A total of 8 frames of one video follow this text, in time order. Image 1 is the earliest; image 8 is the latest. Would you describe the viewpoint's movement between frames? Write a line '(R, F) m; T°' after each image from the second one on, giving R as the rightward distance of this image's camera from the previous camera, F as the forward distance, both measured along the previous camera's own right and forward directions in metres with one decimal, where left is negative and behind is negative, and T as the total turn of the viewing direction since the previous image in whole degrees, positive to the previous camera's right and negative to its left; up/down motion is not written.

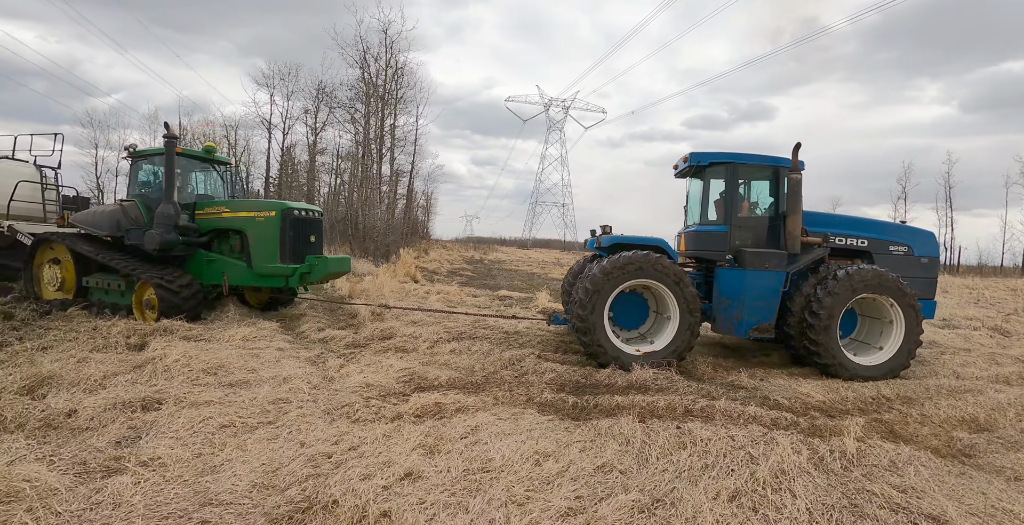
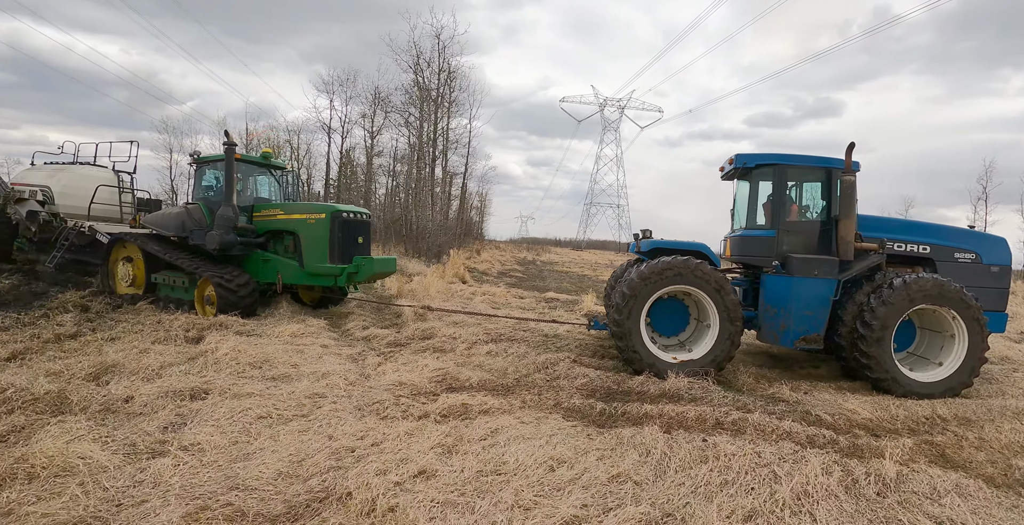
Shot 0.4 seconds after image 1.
(+0.2, 0.0) m; -6°
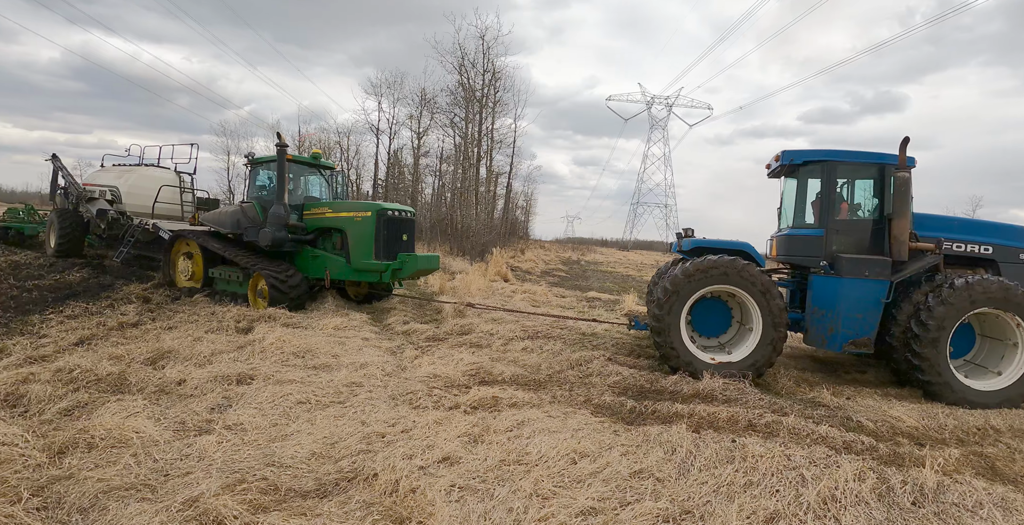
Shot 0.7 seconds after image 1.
(+0.1, -0.1) m; -5°
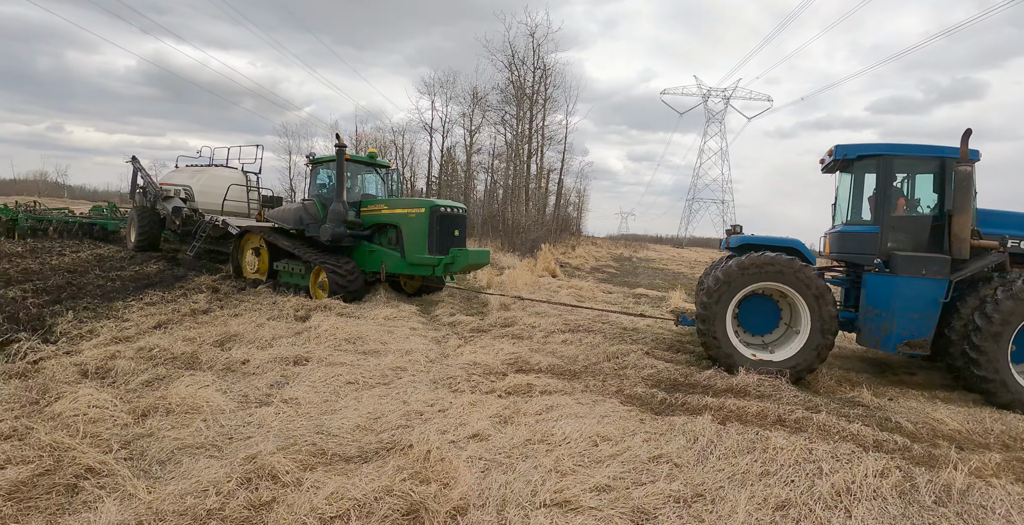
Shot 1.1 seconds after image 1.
(+0.1, -0.2) m; -6°
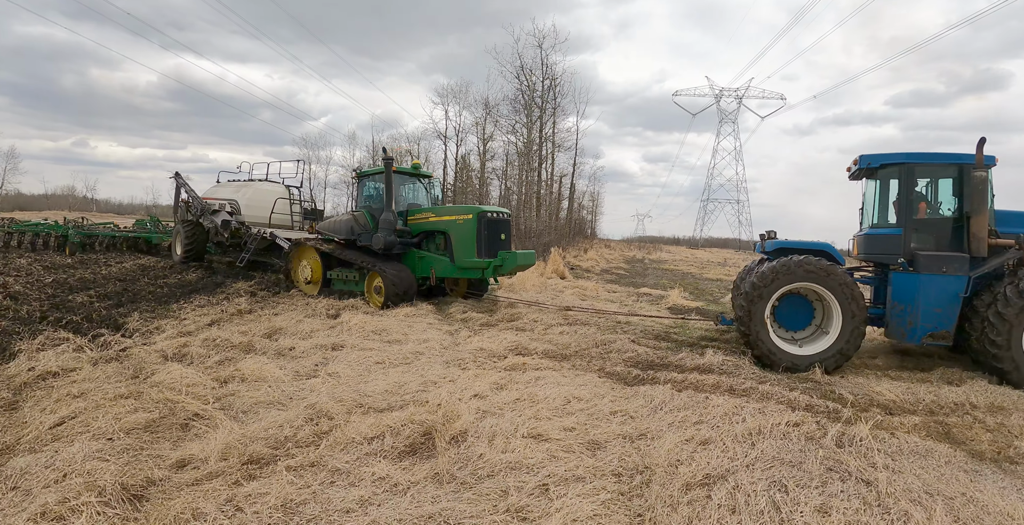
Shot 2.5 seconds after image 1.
(+0.2, -0.7) m; -2°
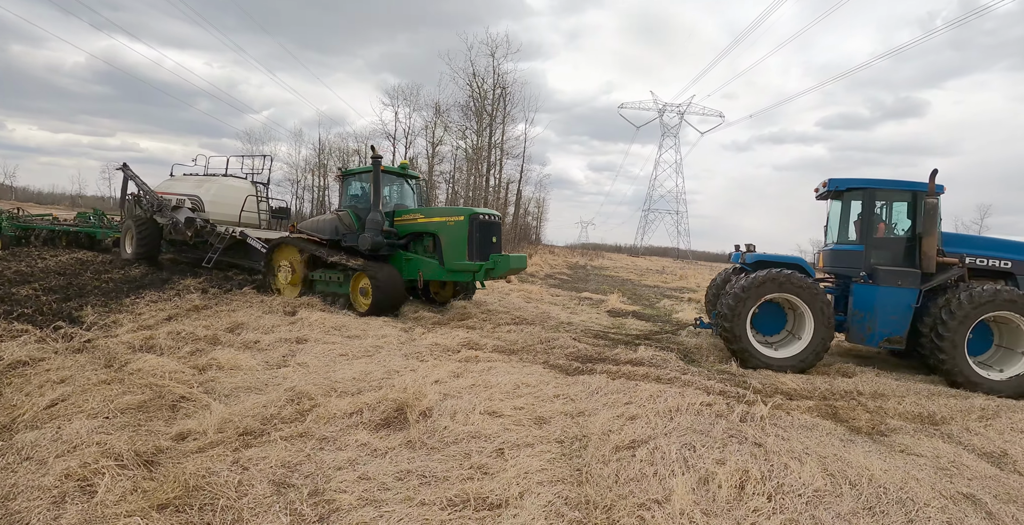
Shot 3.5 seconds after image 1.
(-0.1, -0.5) m; +6°
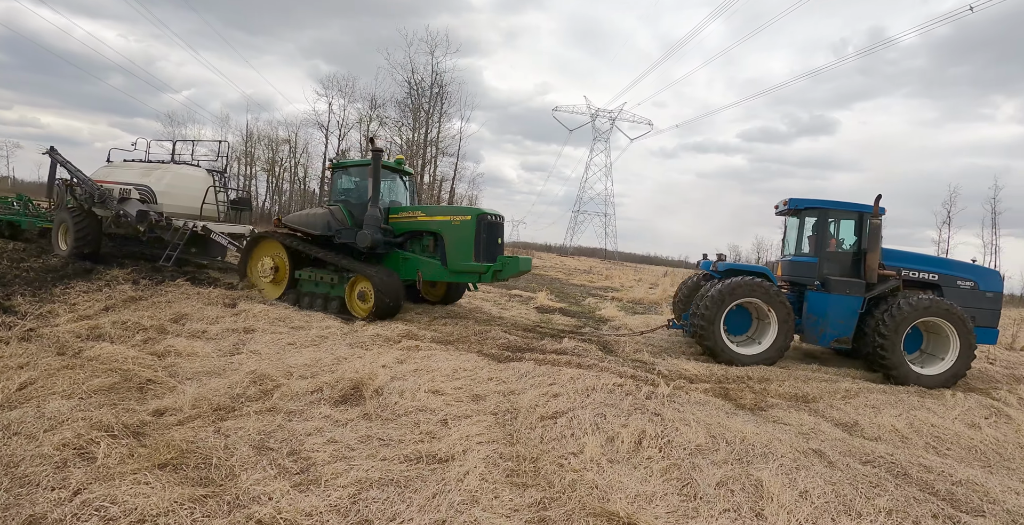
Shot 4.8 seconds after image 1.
(-0.1, -0.5) m; +8°
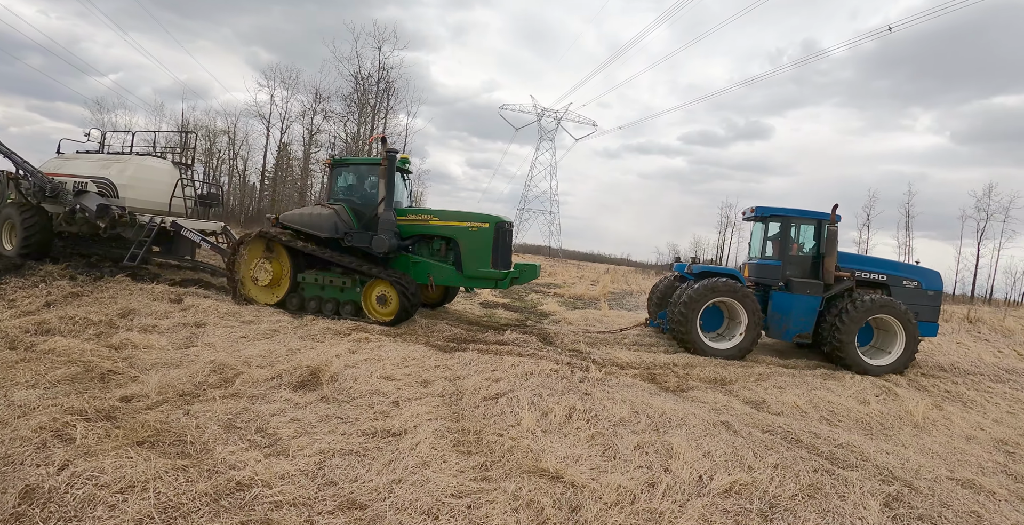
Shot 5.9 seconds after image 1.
(0.0, -0.4) m; +6°
